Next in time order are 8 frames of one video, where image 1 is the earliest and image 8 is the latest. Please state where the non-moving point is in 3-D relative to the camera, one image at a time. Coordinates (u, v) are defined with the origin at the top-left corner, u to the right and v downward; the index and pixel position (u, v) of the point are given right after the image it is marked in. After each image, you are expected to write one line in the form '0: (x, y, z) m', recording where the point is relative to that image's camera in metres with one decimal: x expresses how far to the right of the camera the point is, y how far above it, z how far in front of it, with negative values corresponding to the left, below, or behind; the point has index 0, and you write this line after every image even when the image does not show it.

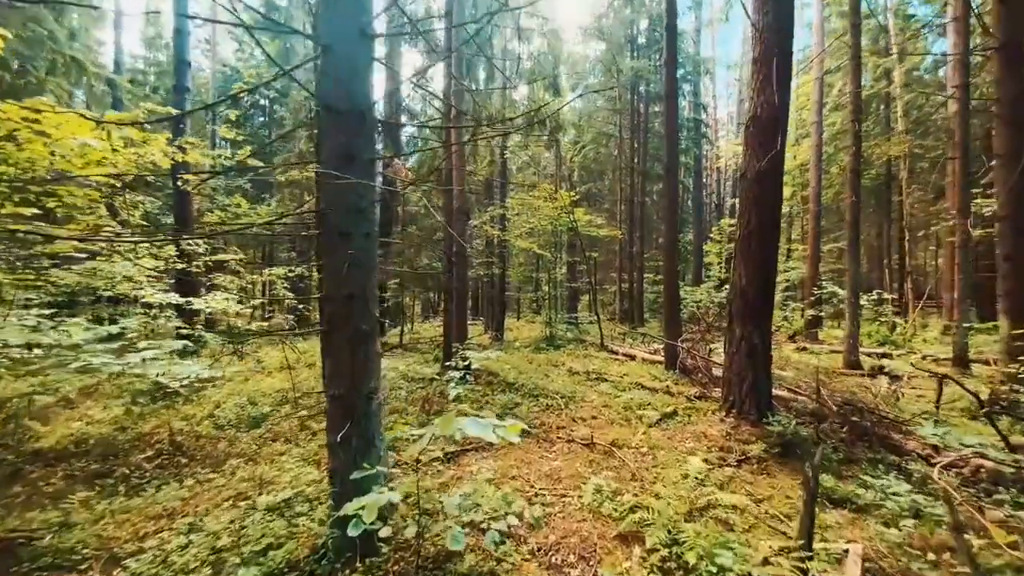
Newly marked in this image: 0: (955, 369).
0: (+8.8, -1.6, +8.7) m
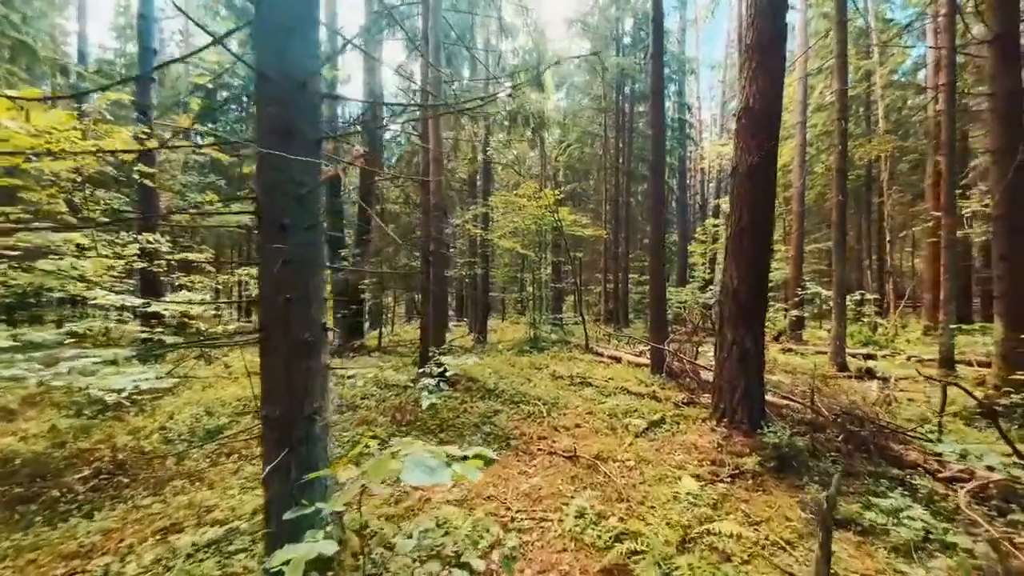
0: (+8.5, -1.6, +8.6) m
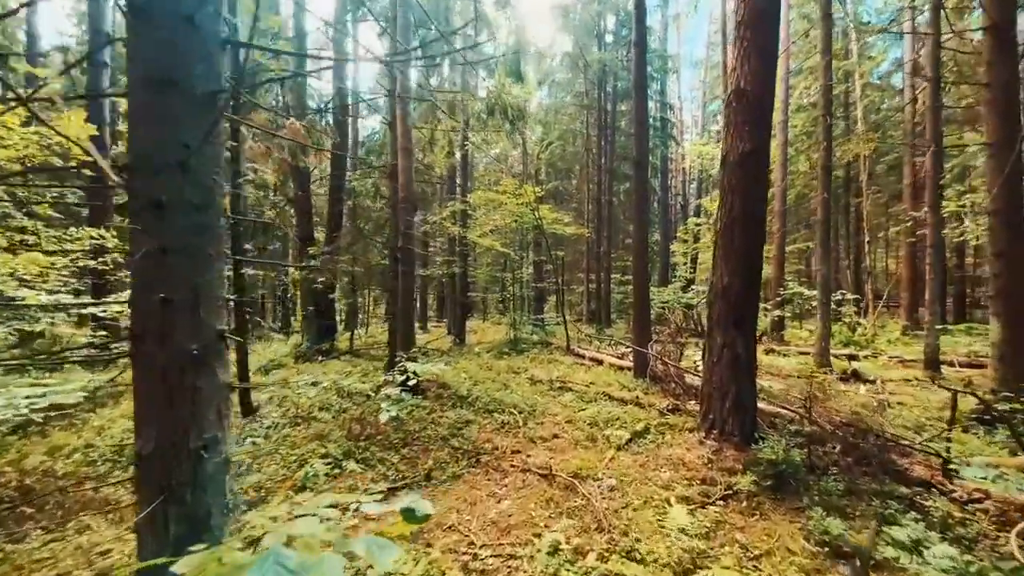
0: (+8.0, -1.6, +8.4) m
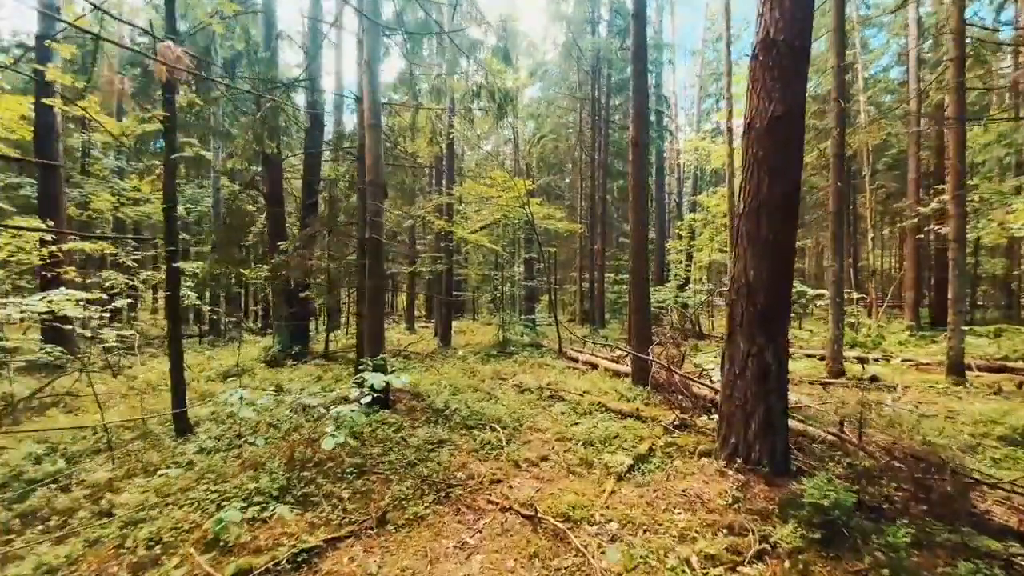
0: (+7.8, -1.6, +7.7) m
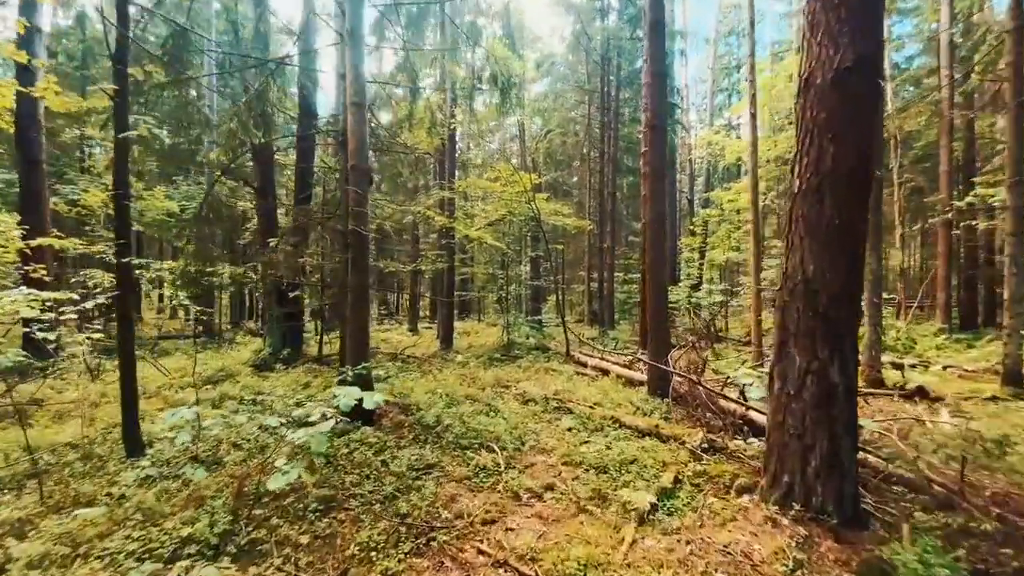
0: (+7.8, -1.6, +6.9) m
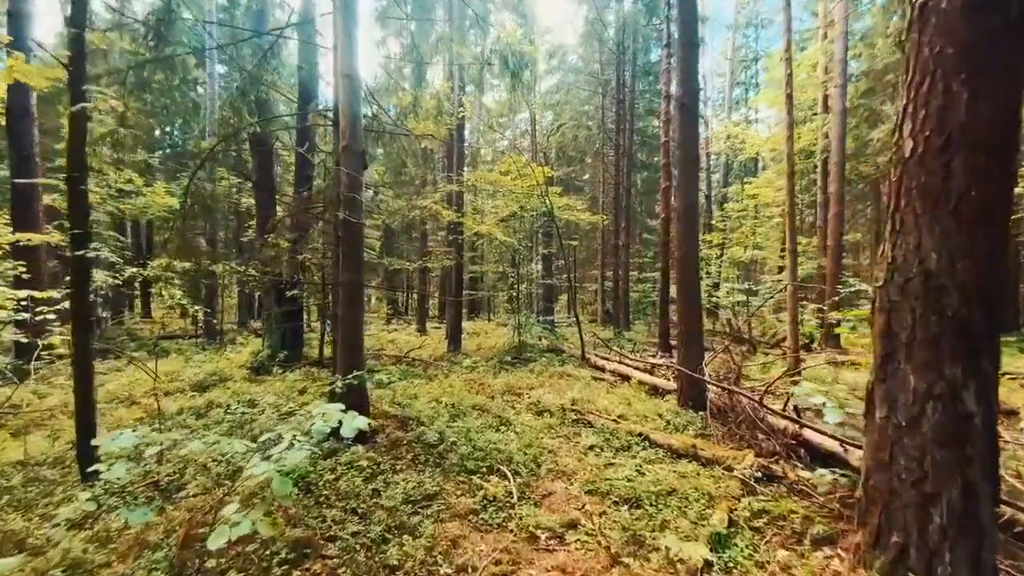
0: (+8.0, -1.5, +6.0) m
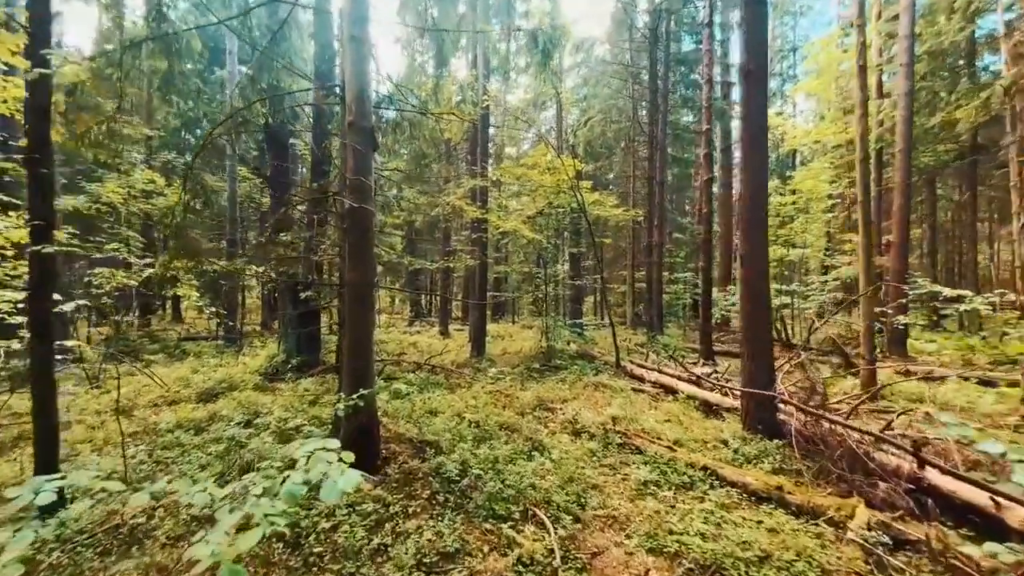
0: (+8.4, -1.6, +4.8) m
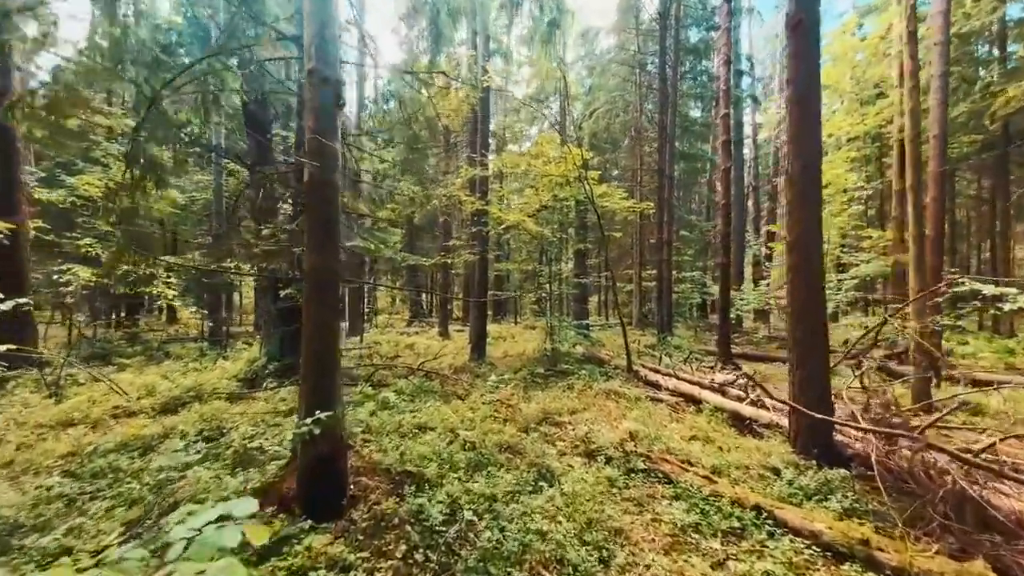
0: (+8.4, -1.5, +4.0) m
